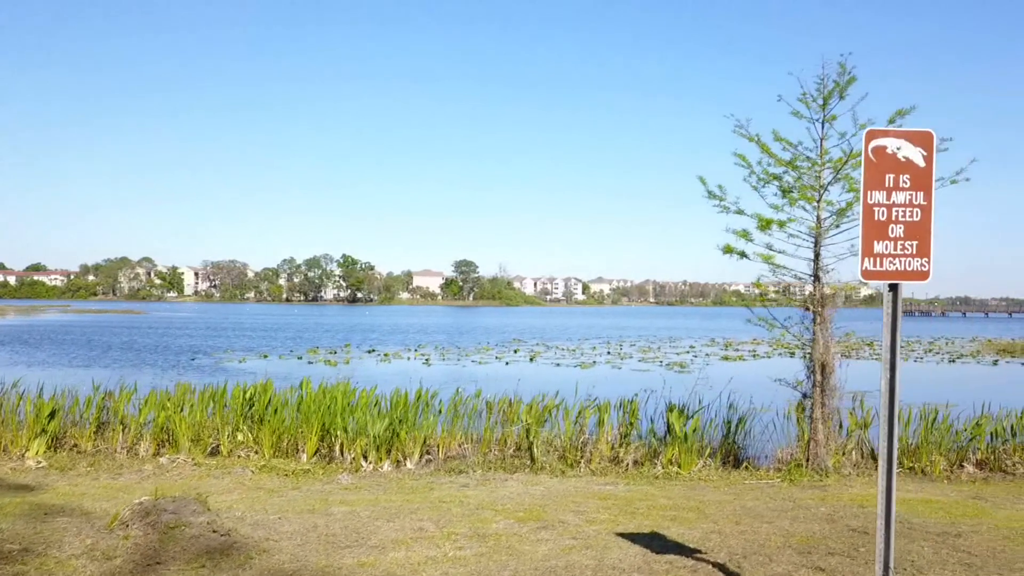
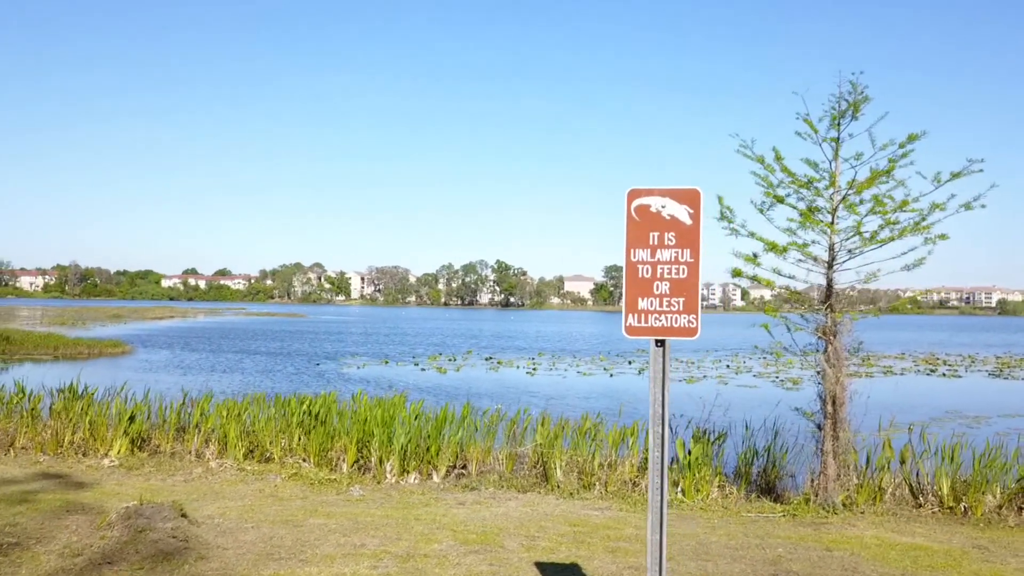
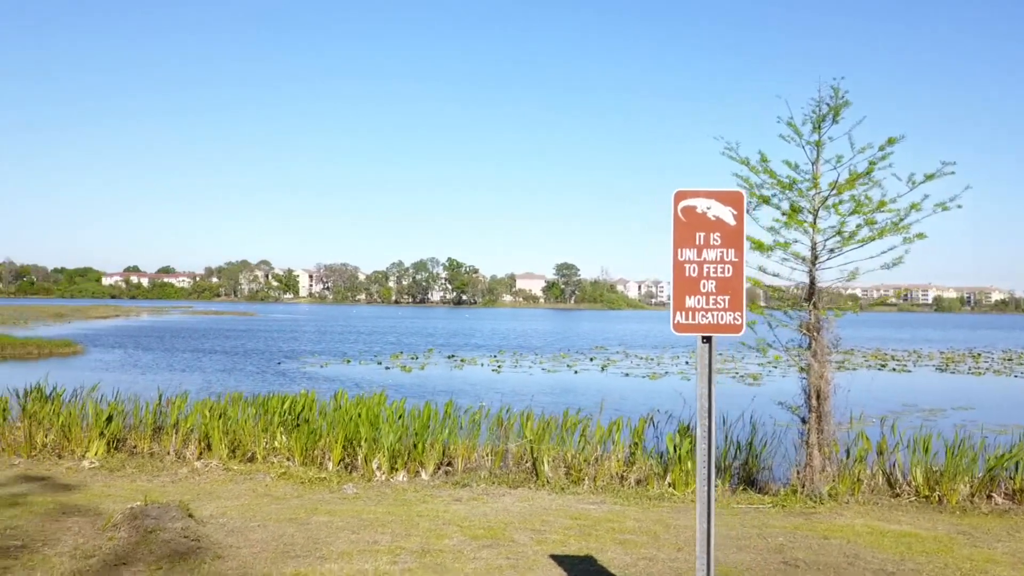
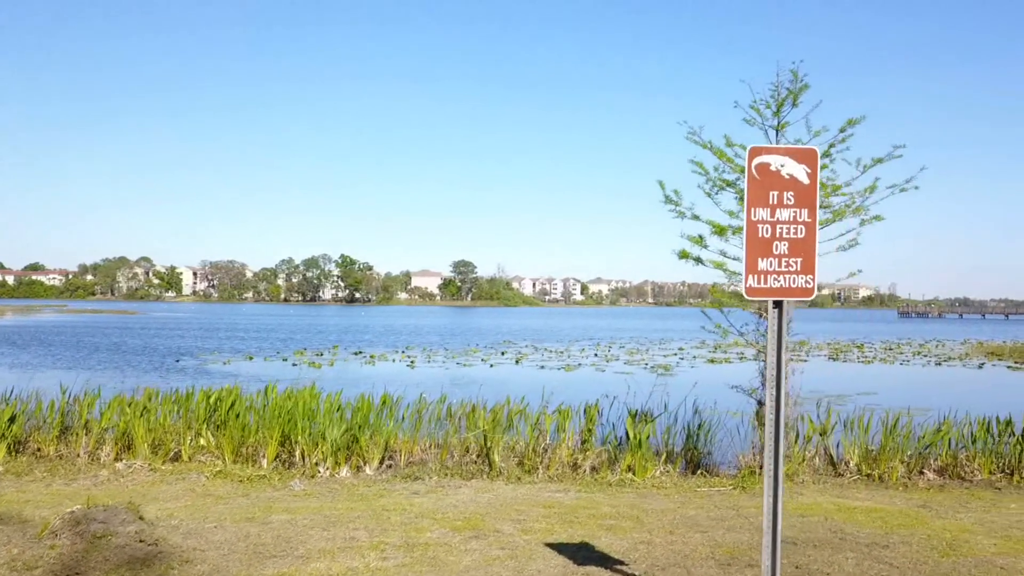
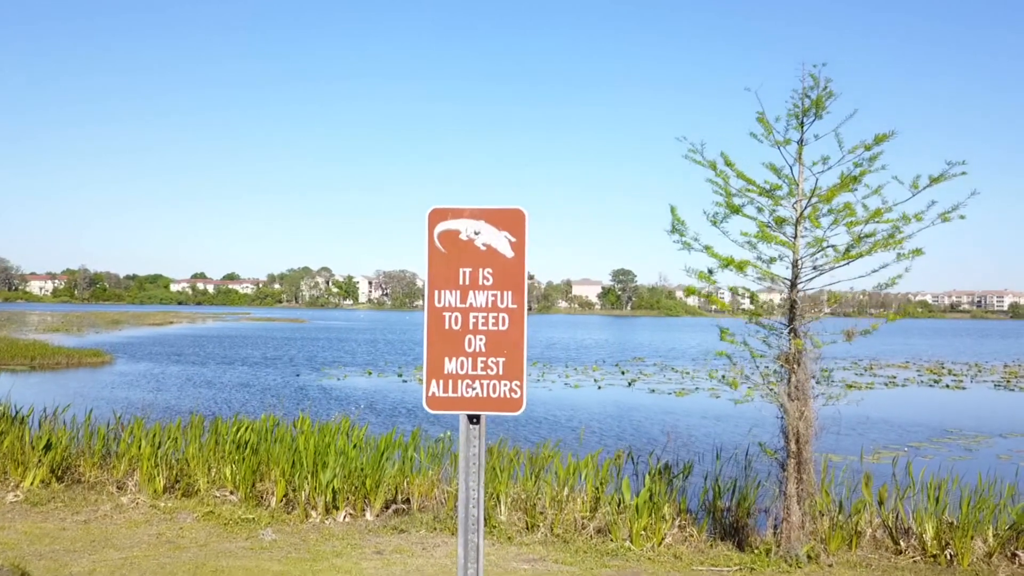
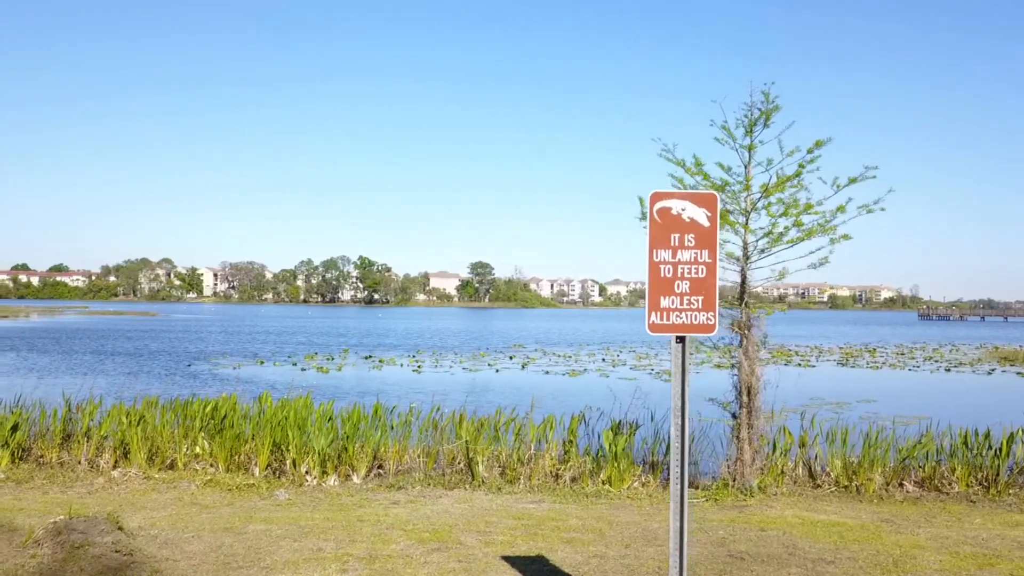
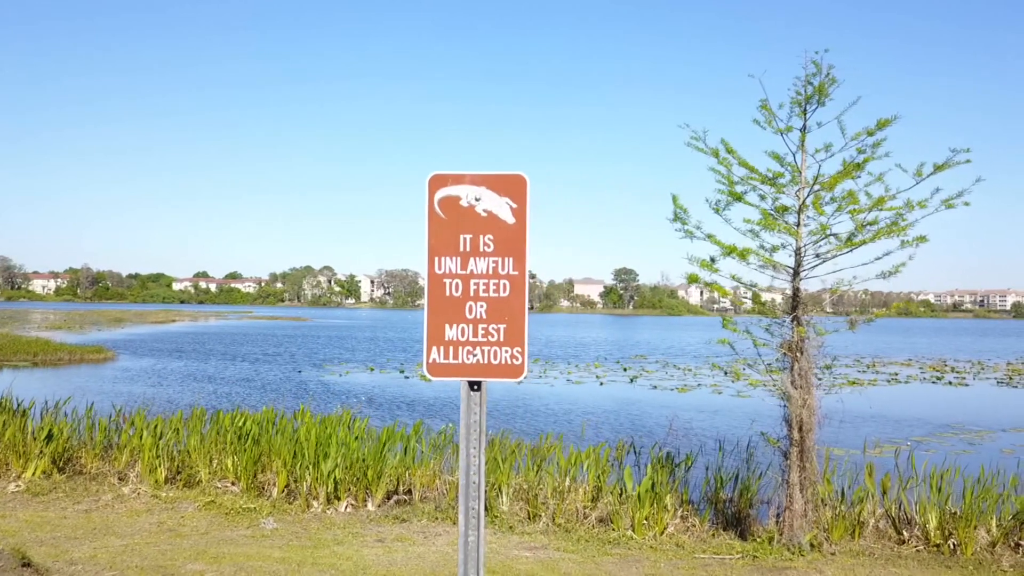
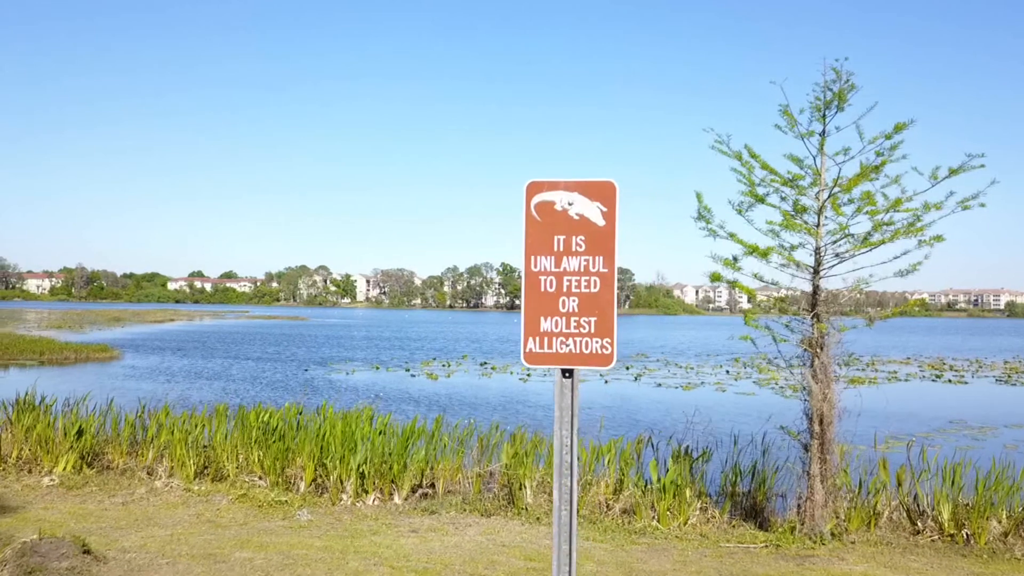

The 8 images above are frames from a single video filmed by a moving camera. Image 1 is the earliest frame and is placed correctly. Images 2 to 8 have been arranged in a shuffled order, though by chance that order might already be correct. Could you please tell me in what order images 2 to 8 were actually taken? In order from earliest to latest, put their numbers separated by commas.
4, 6, 3, 2, 8, 7, 5
